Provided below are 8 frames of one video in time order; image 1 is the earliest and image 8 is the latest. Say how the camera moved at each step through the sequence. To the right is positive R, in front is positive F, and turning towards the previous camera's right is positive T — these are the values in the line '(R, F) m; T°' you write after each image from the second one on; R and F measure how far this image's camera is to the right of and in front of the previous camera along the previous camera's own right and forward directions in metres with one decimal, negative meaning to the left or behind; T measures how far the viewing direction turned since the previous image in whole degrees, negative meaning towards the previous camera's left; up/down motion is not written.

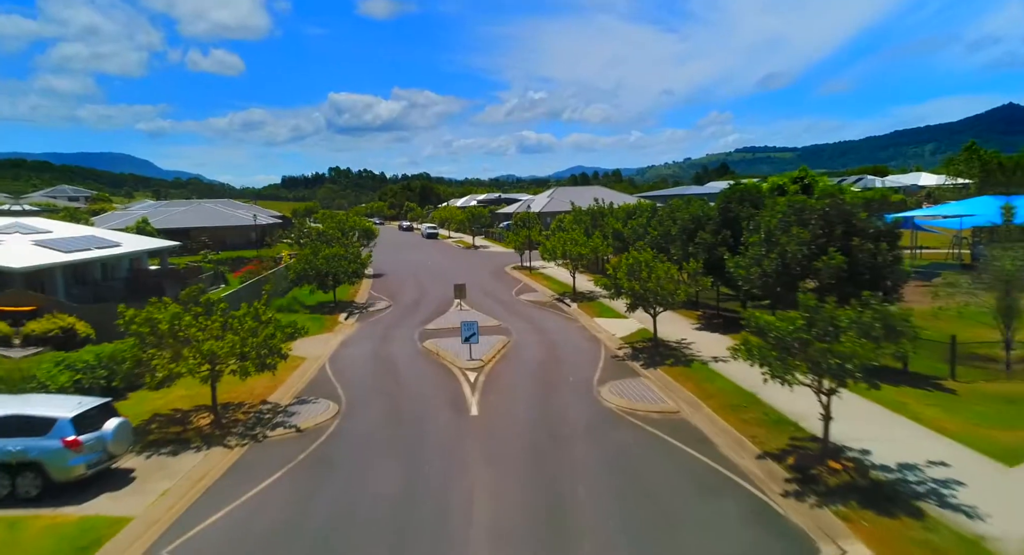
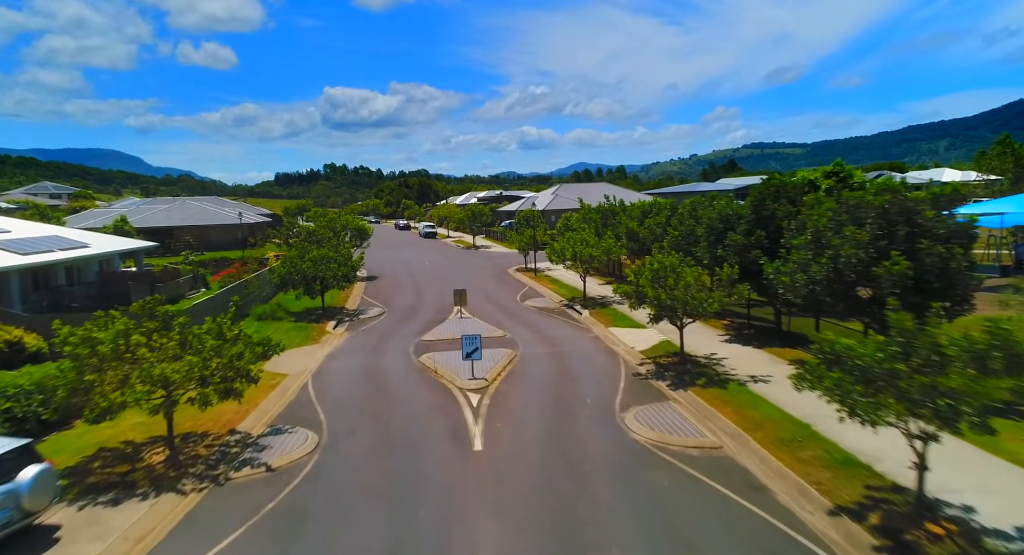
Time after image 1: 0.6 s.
(-0.3, +2.1) m; 0°
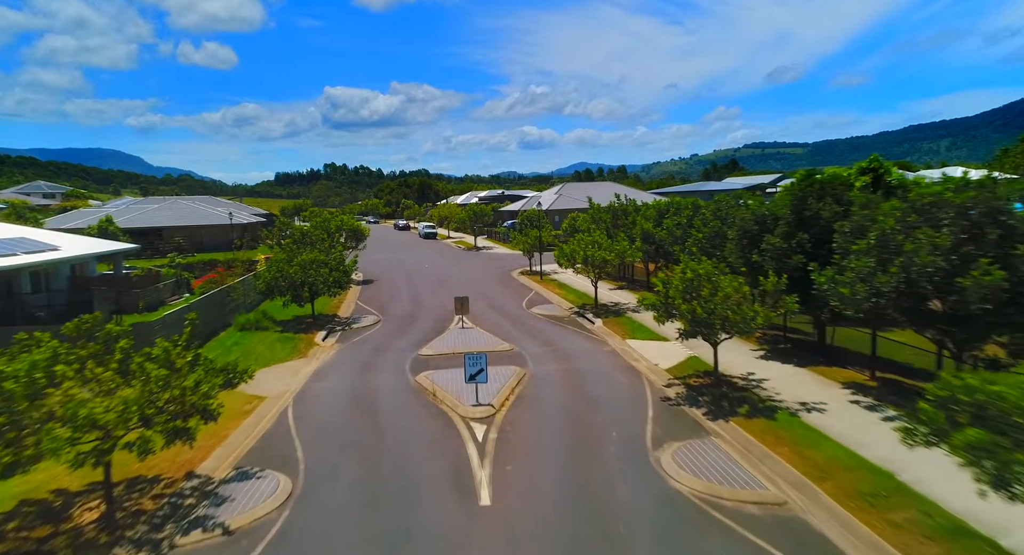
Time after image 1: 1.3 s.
(-0.3, +2.2) m; 0°
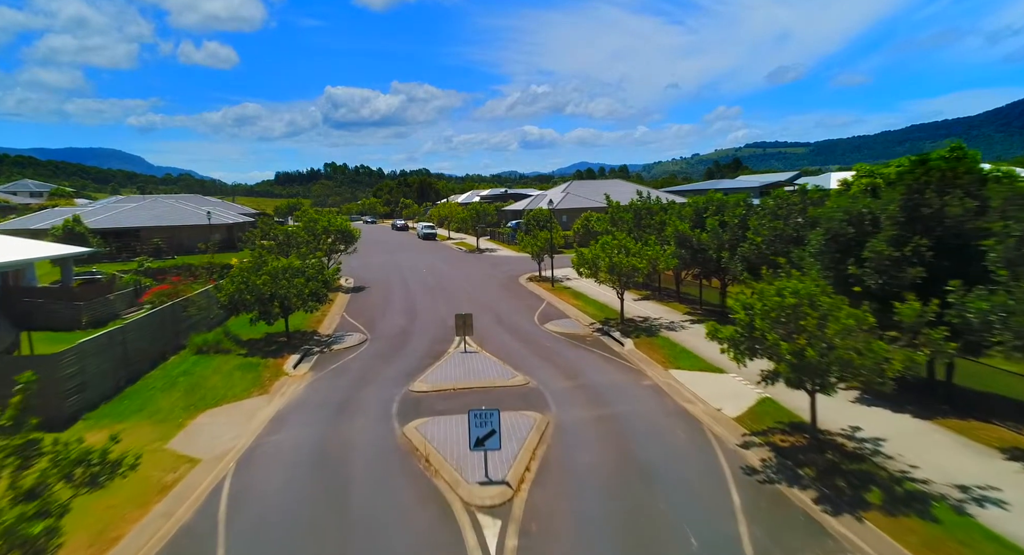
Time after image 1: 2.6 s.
(-0.4, +4.1) m; 0°
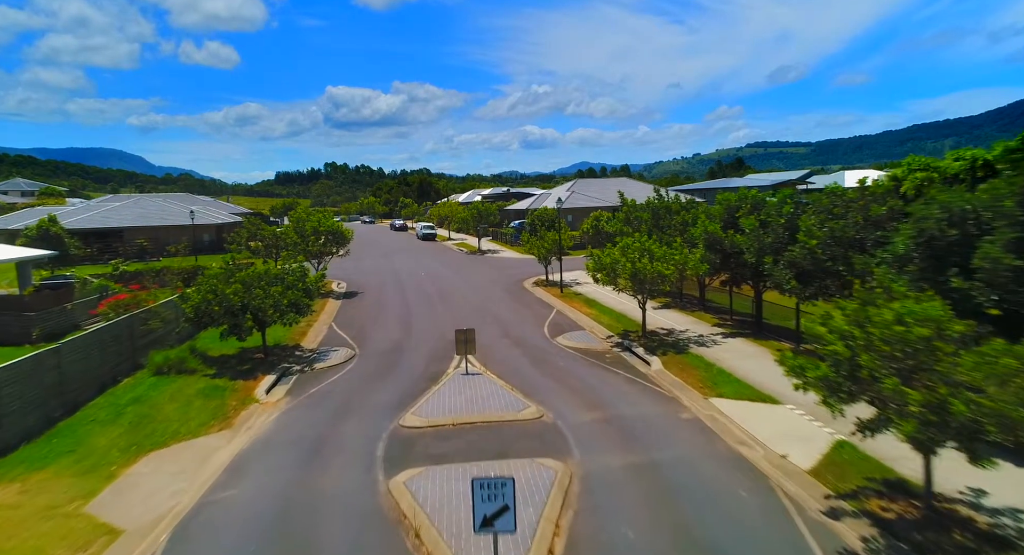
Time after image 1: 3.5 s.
(-0.2, +2.7) m; 0°
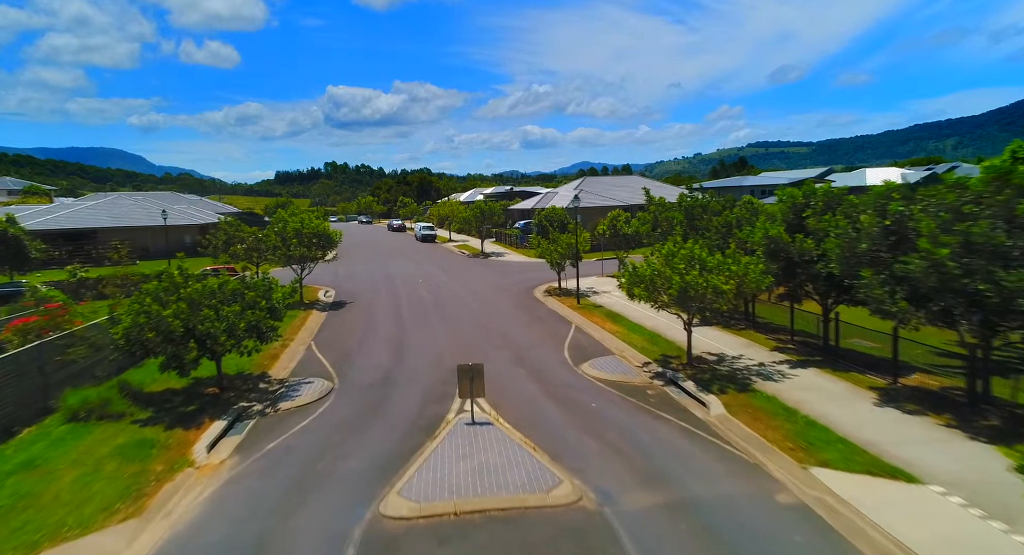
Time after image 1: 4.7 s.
(-0.4, +3.8) m; 0°
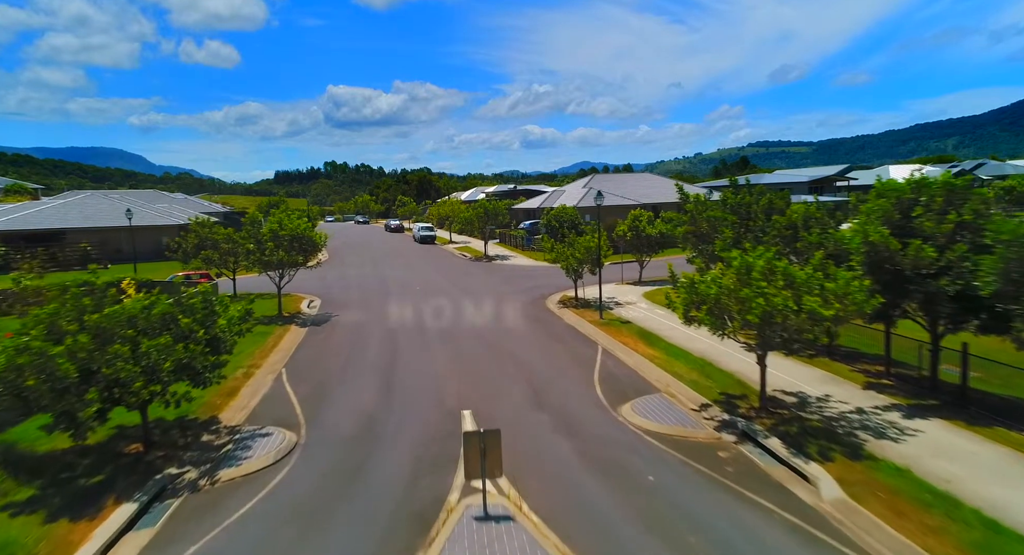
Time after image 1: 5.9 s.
(-0.5, +3.8) m; 0°
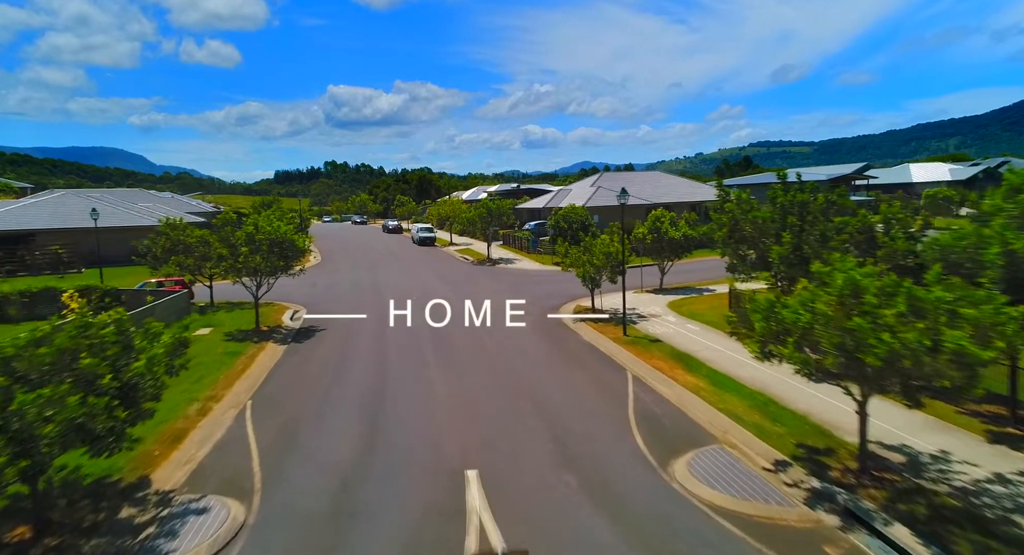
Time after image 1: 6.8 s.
(-0.3, +3.1) m; 0°
